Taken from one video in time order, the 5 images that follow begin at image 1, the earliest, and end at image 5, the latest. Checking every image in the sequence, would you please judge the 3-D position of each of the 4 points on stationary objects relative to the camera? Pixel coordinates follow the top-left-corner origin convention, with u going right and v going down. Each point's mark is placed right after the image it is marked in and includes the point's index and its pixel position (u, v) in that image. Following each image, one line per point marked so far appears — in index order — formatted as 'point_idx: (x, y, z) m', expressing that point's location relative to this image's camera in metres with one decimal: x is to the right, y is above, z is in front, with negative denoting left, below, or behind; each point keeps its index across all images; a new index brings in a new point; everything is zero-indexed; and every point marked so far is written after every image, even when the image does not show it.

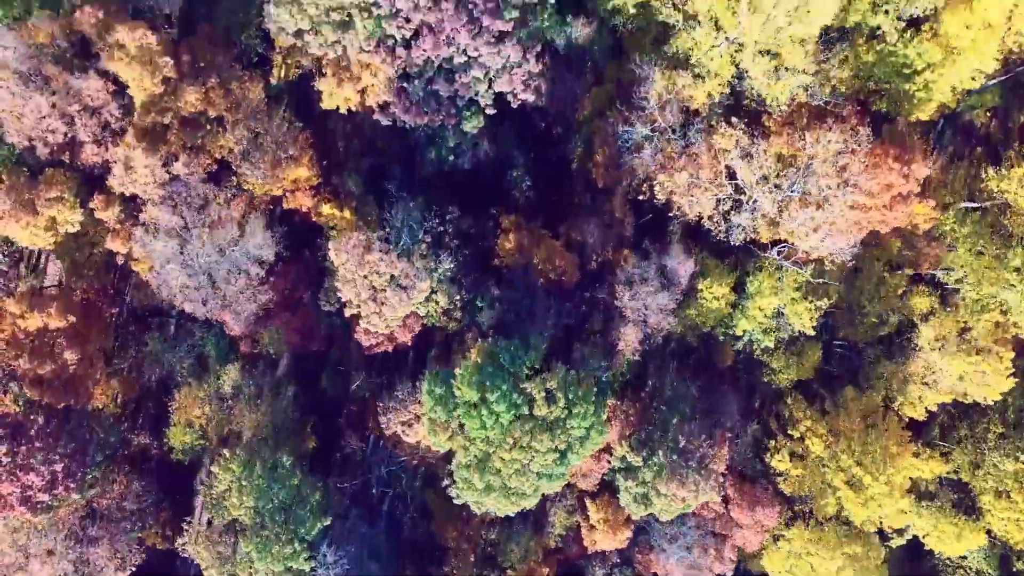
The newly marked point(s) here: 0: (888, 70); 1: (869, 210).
0: (+7.8, +4.6, +20.0) m
1: (+7.3, +1.6, +19.5) m
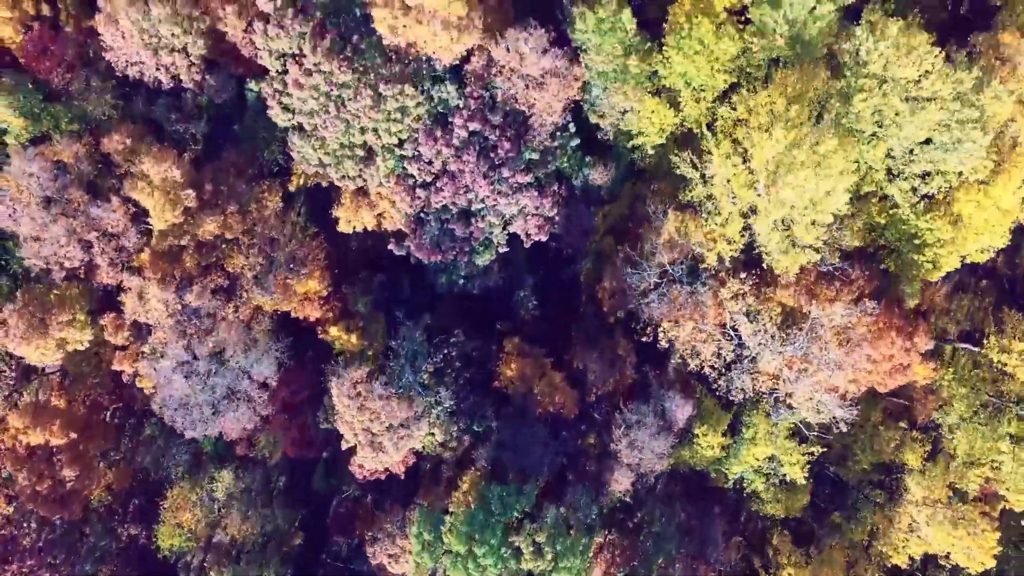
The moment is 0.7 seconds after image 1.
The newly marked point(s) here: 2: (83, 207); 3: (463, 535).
0: (+8.2, +1.1, +20.2) m
1: (+7.3, -1.8, +19.7) m
2: (-7.5, +1.4, +16.7) m
3: (-0.9, -4.4, +17.4) m
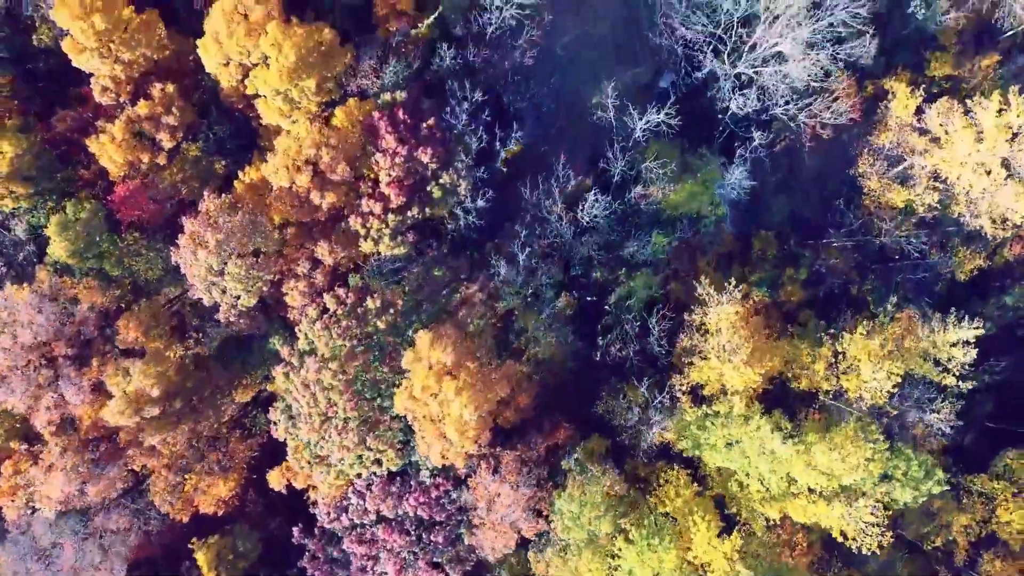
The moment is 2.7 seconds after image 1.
0: (+4.1, -11.3, +20.3) m
1: (+1.7, -13.1, +19.7) m
2: (-8.1, -1.4, +17.0) m
3: (-6.3, -10.0, +17.4) m
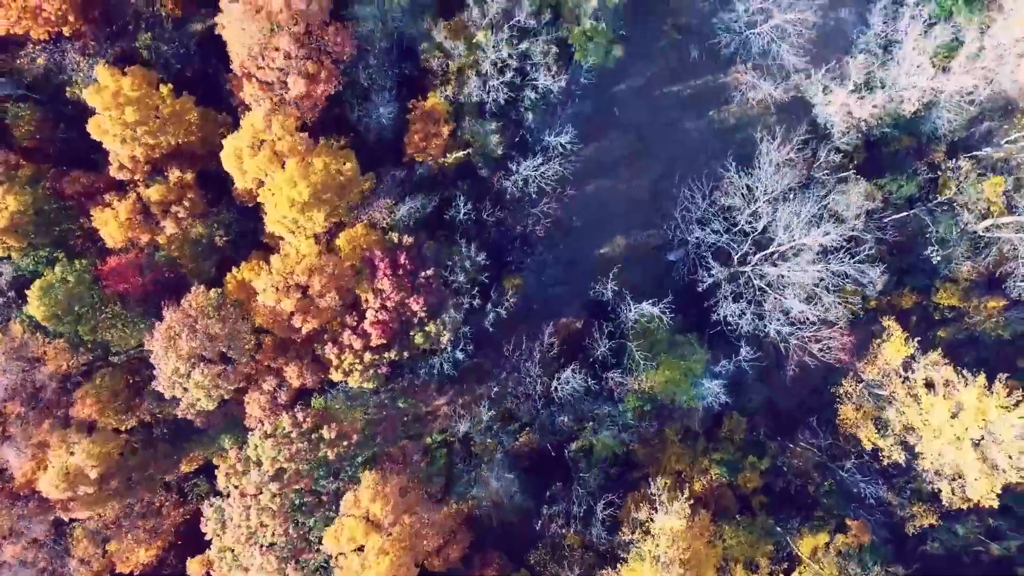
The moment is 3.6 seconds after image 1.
0: (+0.4, -15.0, +20.2) m
1: (-2.4, -16.2, +19.6) m
2: (-9.0, -2.4, +17.1) m
3: (-9.4, -11.2, +17.3) m
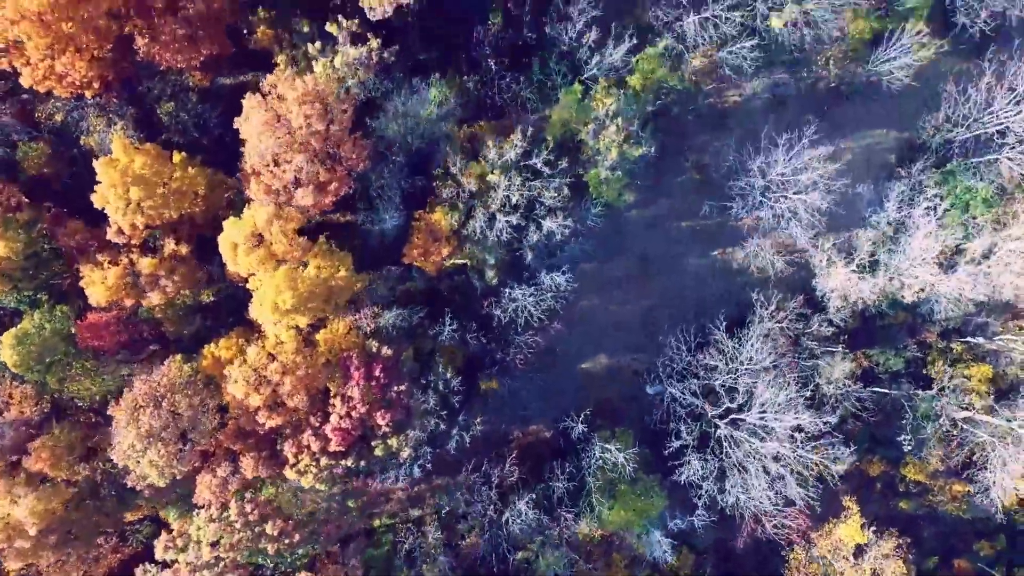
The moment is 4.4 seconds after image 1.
0: (-3.0, -17.3, +20.1) m
1: (-6.0, -17.9, +19.4) m
2: (-9.9, -3.1, +17.0) m
3: (-12.0, -11.7, +17.2) m
